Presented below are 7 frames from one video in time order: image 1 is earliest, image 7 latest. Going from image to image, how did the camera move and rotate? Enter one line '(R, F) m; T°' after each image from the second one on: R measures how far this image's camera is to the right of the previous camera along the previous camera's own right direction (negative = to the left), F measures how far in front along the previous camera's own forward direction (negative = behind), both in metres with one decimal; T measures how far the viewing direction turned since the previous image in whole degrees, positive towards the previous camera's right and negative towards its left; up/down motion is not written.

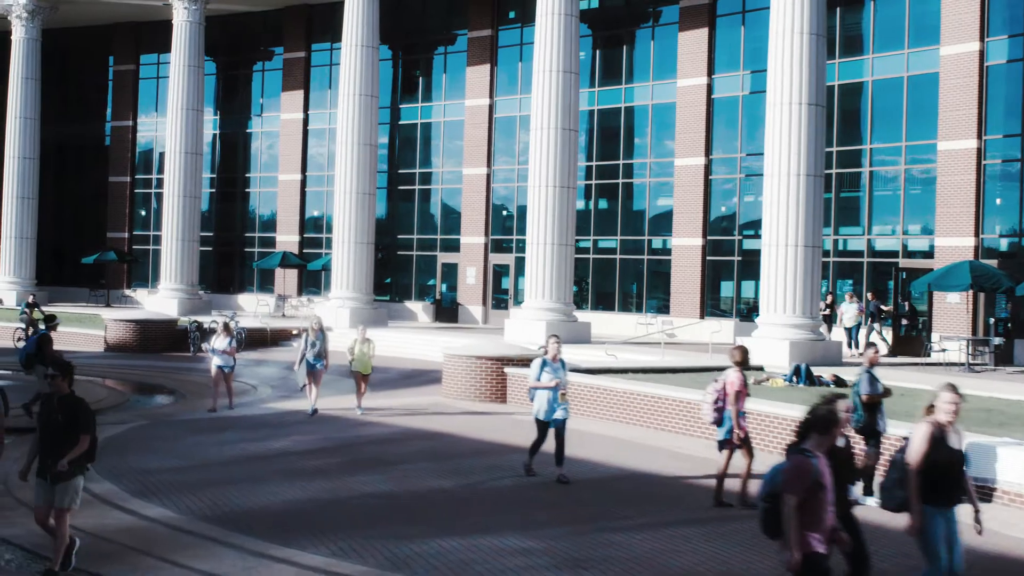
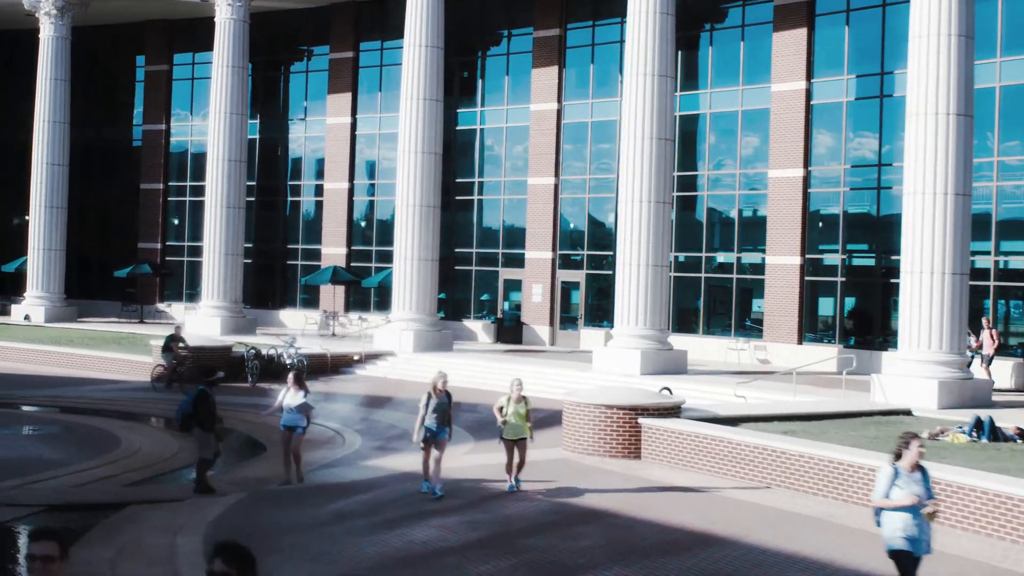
(-1.8, +2.9) m; 0°
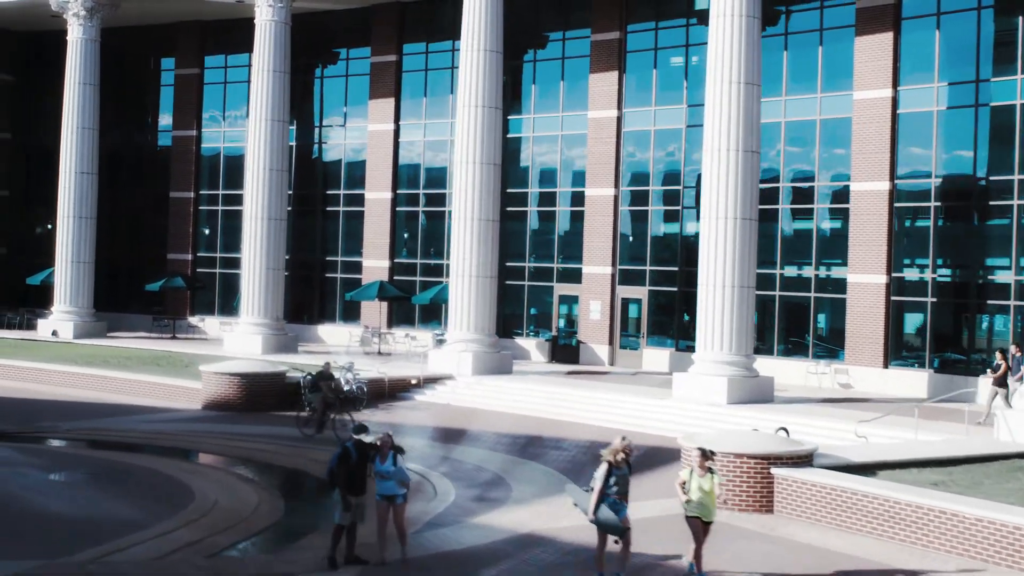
(-1.4, +1.9) m; 0°
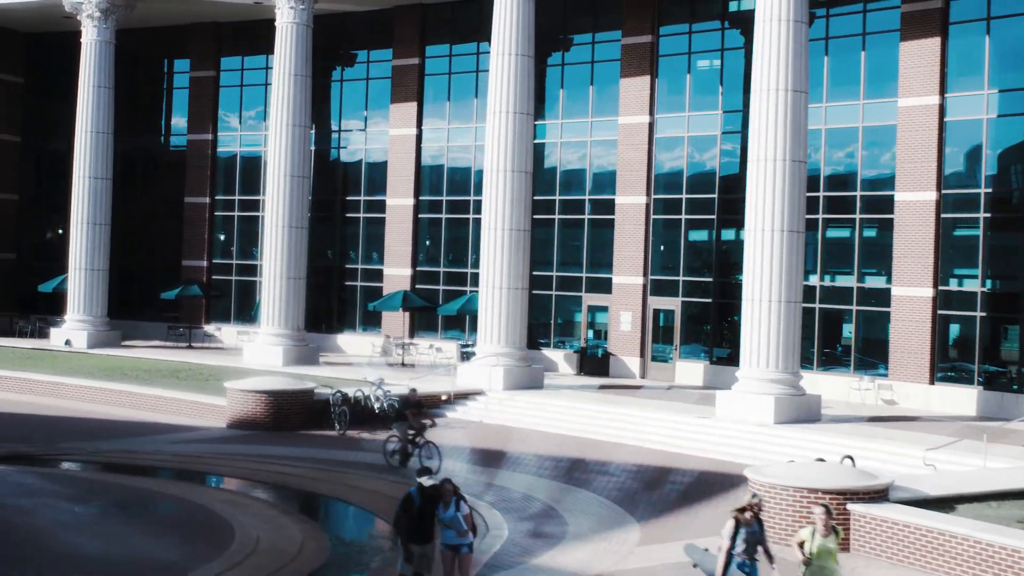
(-0.7, +1.0) m; 0°
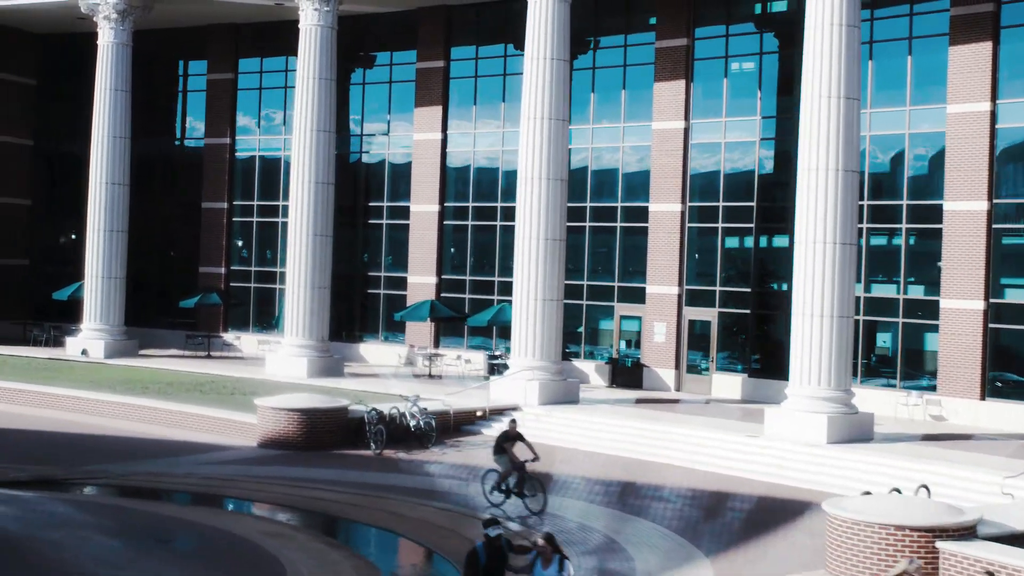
(-0.7, +0.9) m; 0°
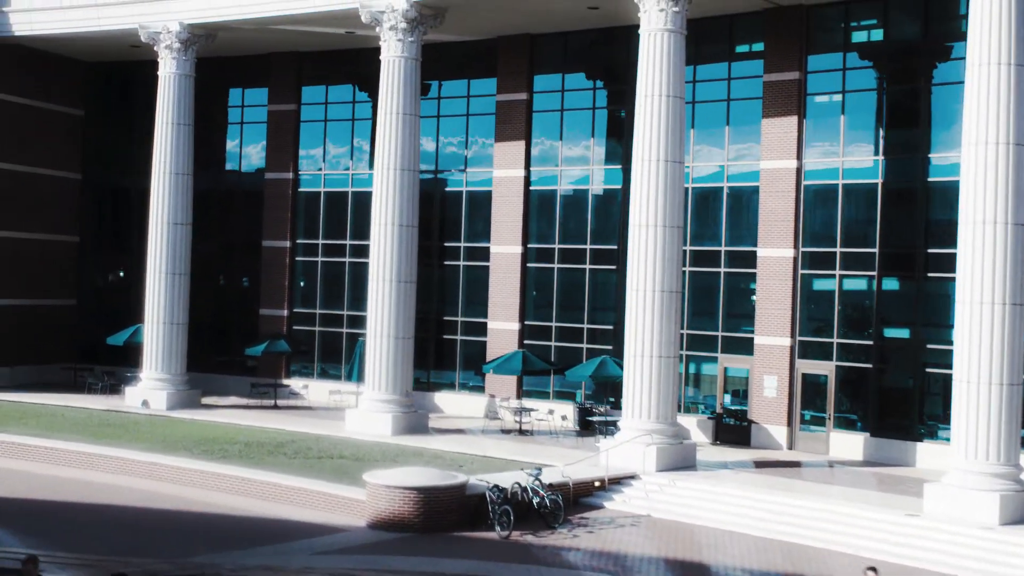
(-2.1, +2.3) m; 0°
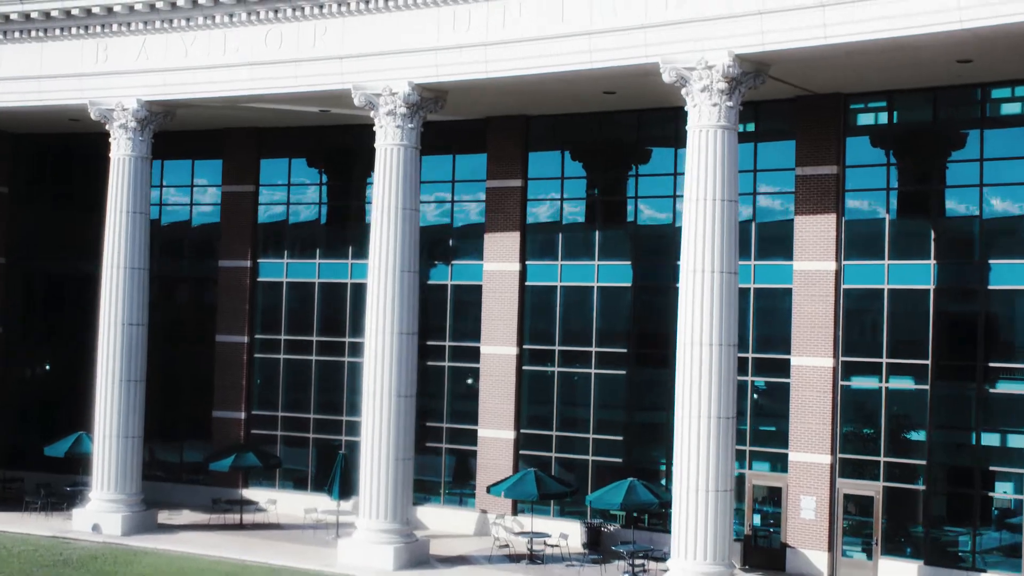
(-3.0, +3.3) m; +5°
